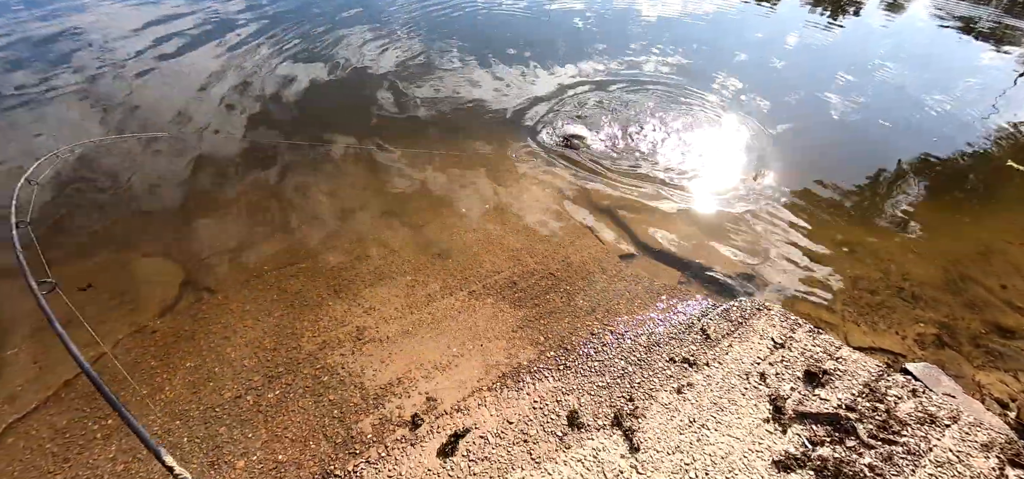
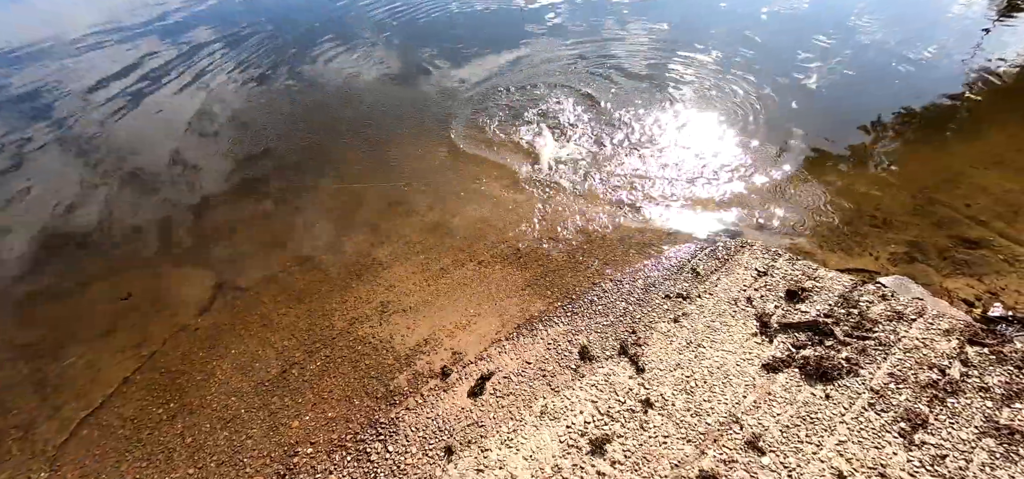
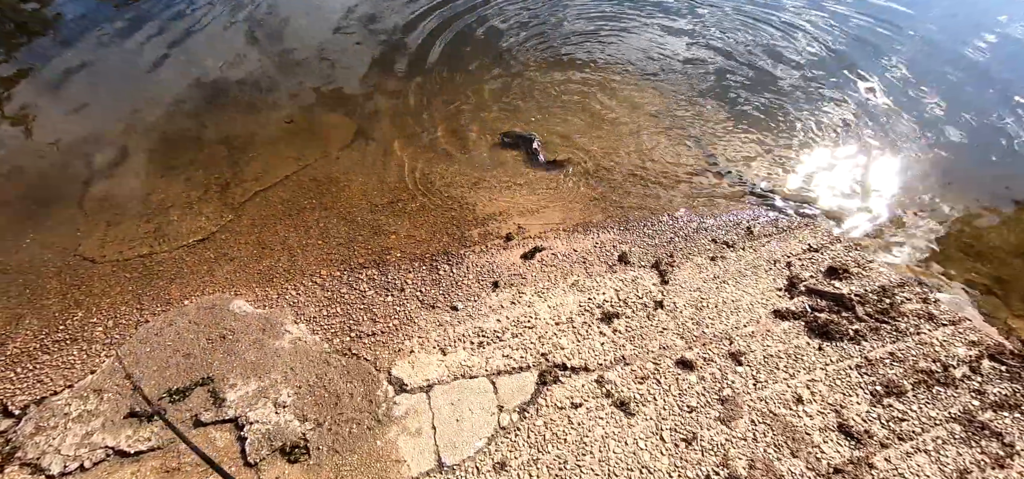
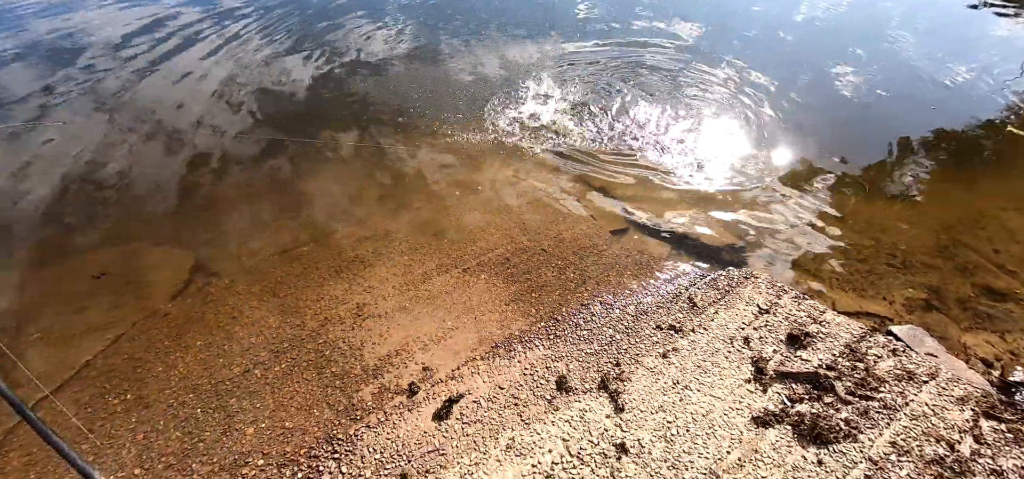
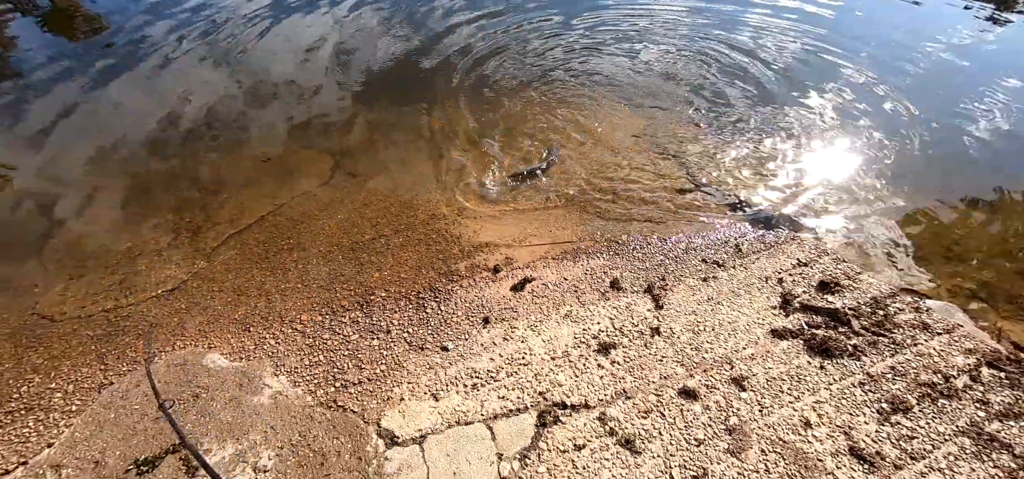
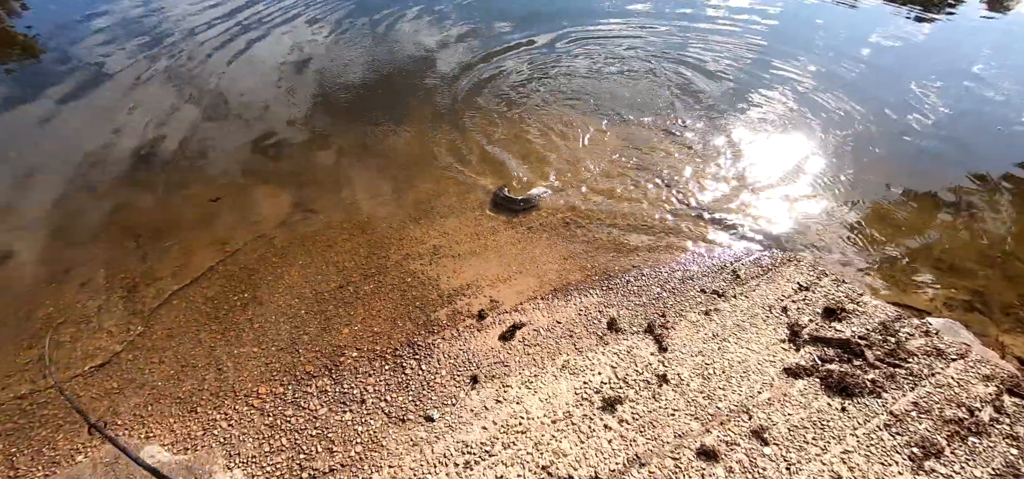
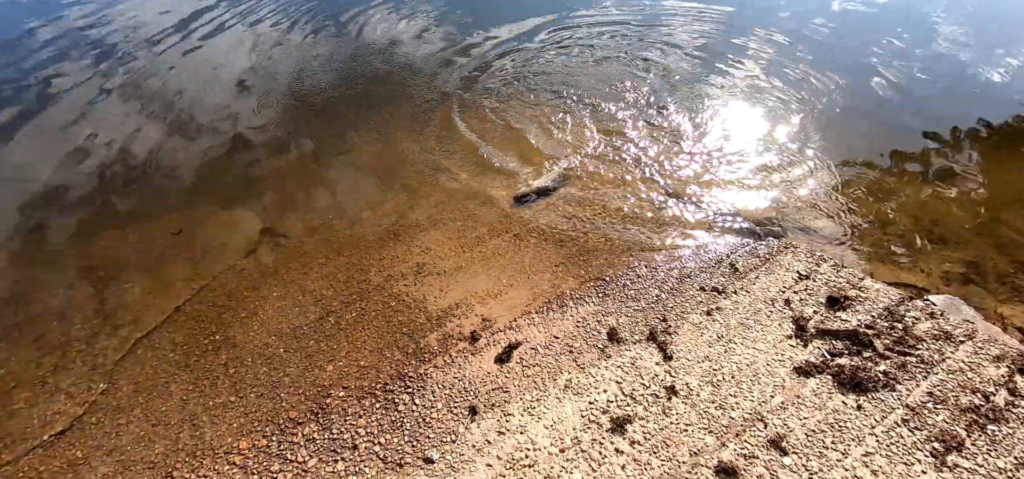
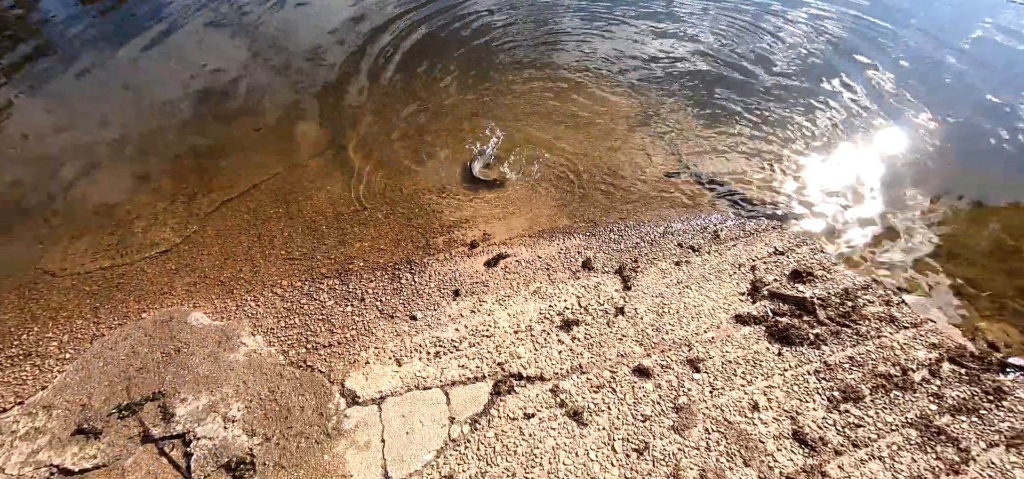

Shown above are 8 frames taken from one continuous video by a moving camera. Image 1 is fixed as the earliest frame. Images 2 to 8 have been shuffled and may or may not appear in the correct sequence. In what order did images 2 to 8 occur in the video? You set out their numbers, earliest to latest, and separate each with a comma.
4, 2, 7, 6, 5, 3, 8
